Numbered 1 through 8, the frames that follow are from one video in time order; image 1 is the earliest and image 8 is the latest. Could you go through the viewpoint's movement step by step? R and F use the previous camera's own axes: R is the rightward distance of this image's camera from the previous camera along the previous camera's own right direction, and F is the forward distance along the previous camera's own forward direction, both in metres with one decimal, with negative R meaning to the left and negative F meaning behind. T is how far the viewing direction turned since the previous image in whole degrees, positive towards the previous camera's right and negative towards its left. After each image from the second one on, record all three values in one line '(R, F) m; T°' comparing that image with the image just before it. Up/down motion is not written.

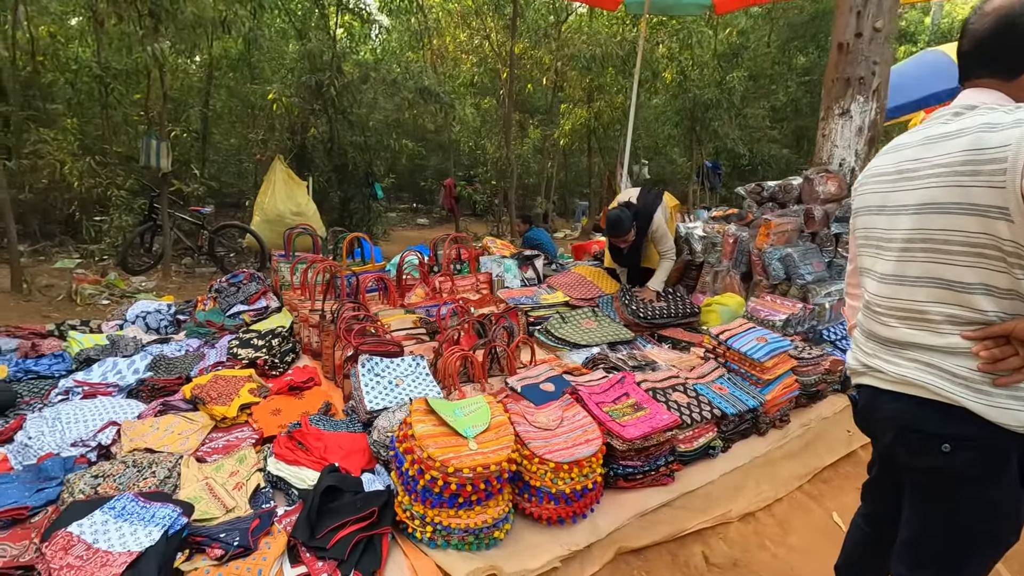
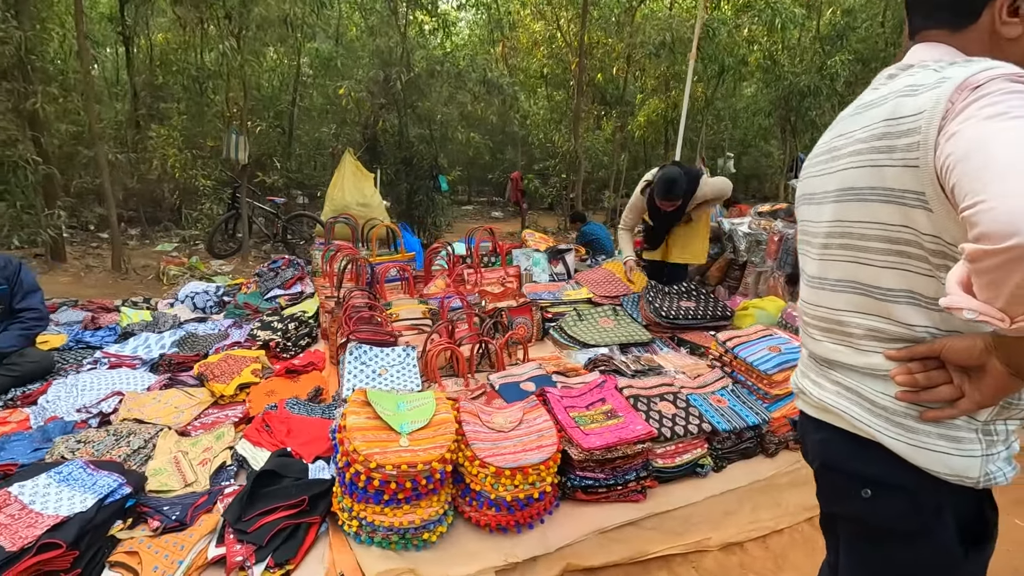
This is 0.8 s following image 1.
(+0.5, +0.2) m; -9°
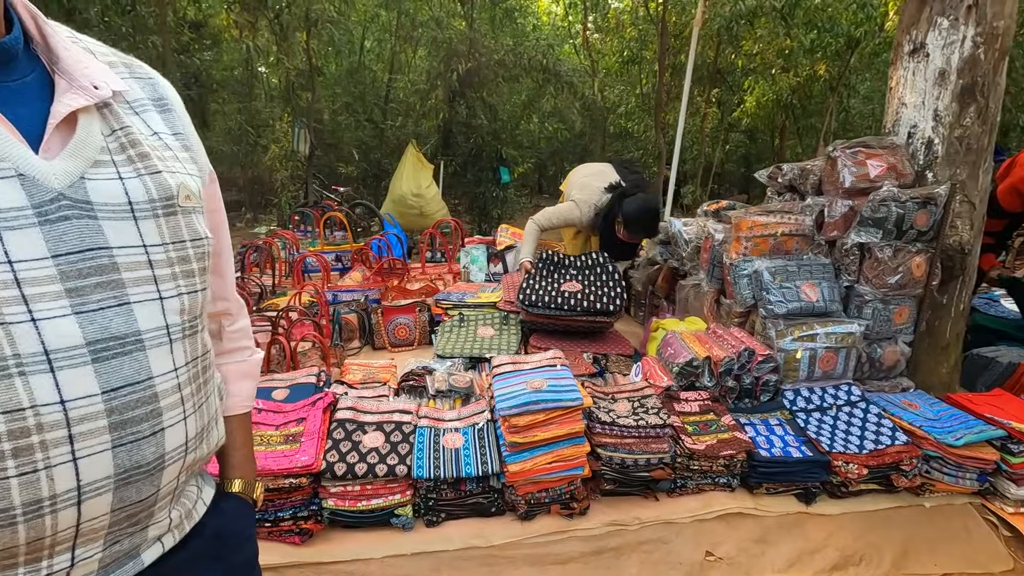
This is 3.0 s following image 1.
(+1.8, +0.7) m; -16°
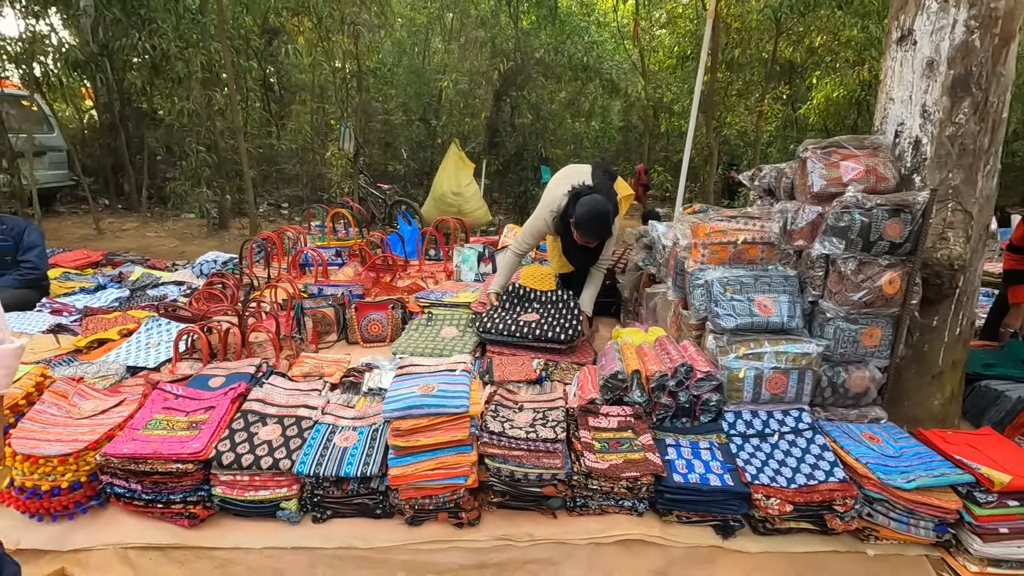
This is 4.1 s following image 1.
(+0.7, +0.1) m; -8°
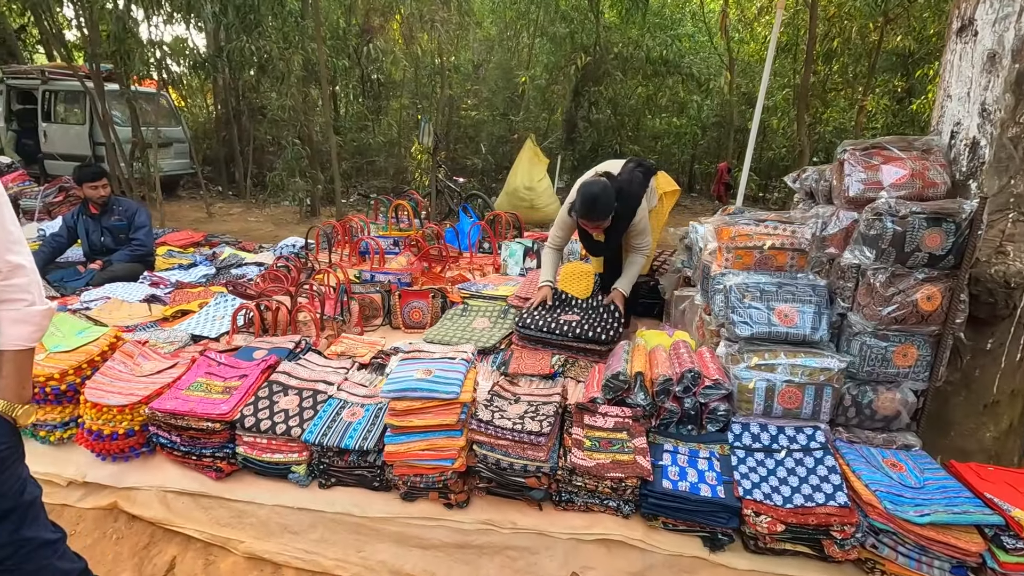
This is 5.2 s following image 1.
(+0.4, 0.0) m; -9°
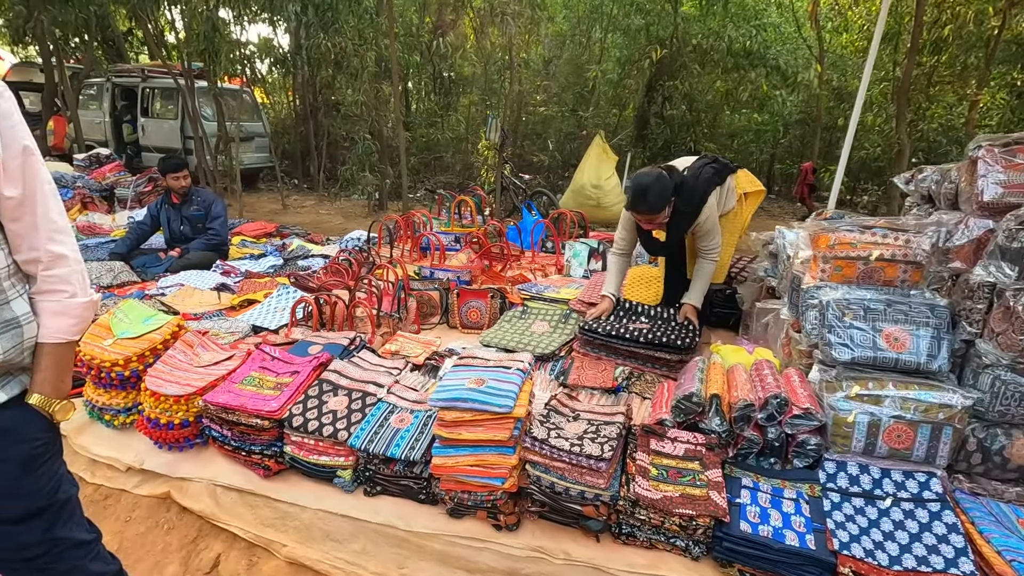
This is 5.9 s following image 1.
(0.0, +0.2) m; -7°
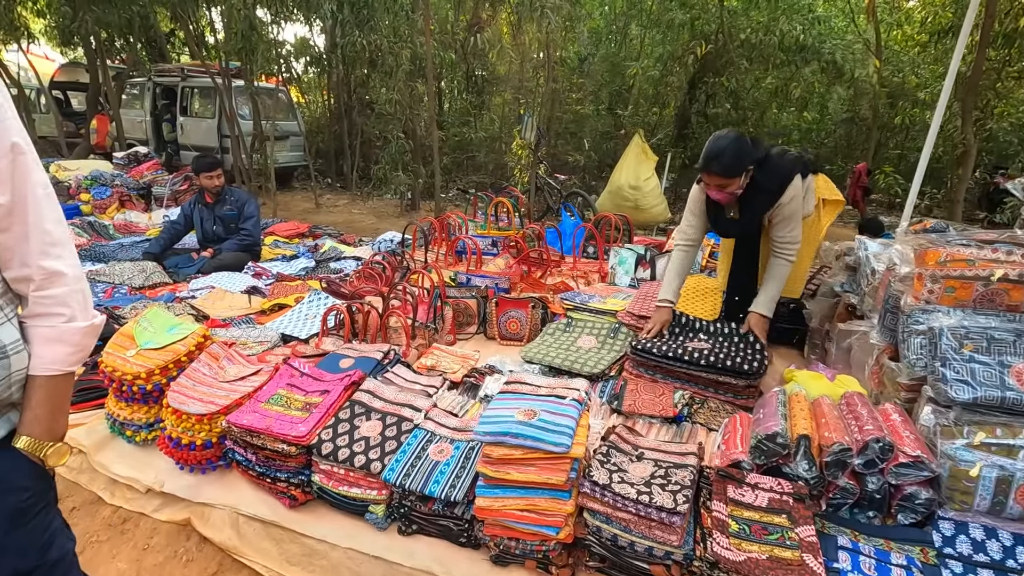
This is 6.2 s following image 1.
(-0.1, +0.2) m; -3°
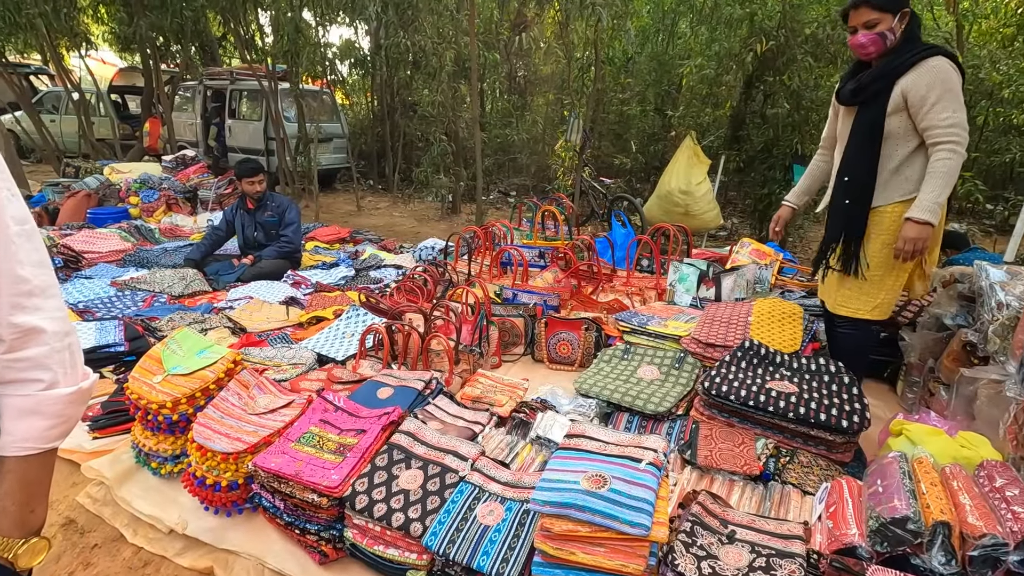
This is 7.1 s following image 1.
(-0.1, +0.3) m; -4°
